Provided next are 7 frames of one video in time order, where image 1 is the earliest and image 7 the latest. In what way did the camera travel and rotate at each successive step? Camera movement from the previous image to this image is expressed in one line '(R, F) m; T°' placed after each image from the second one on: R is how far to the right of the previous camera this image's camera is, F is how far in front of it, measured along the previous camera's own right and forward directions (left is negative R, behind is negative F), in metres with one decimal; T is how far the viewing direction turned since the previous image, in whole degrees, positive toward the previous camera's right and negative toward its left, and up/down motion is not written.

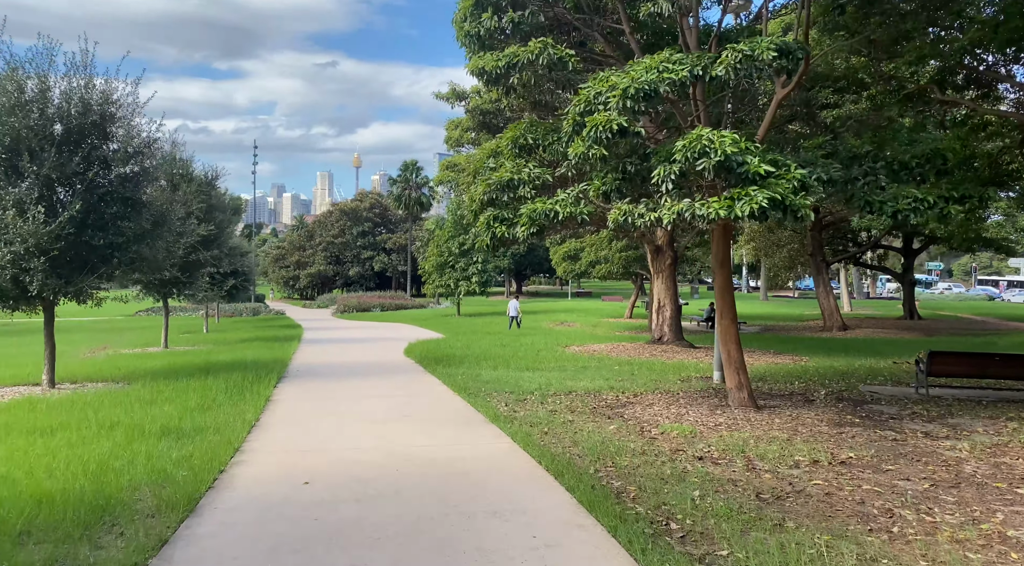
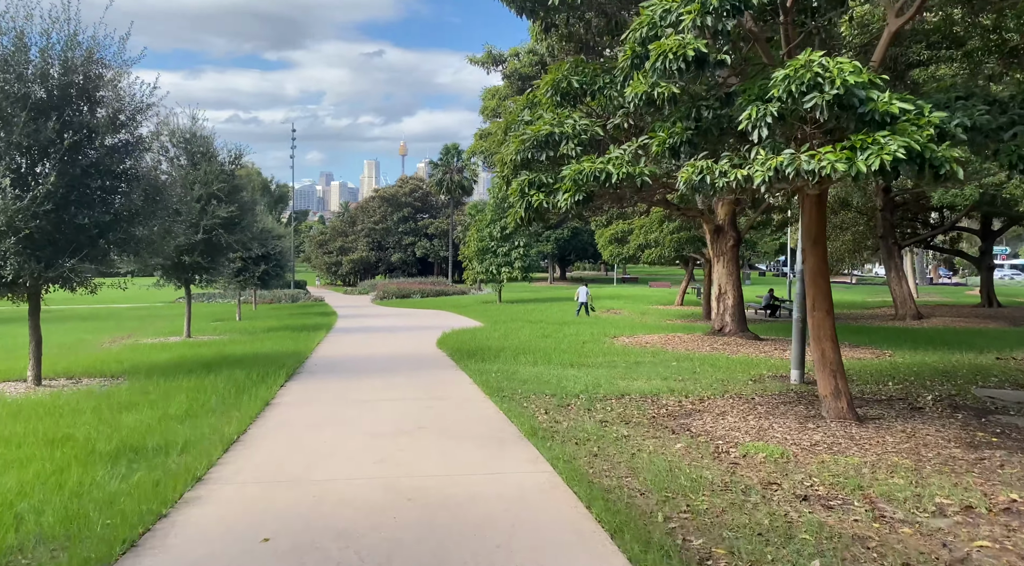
(0.0, +2.0) m; -3°
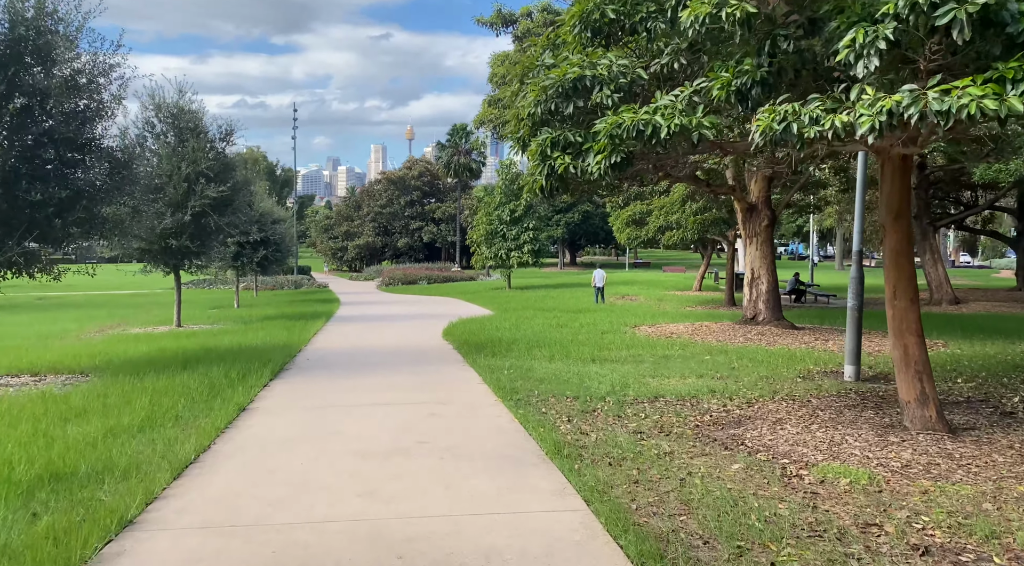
(-0.1, +1.5) m; -1°
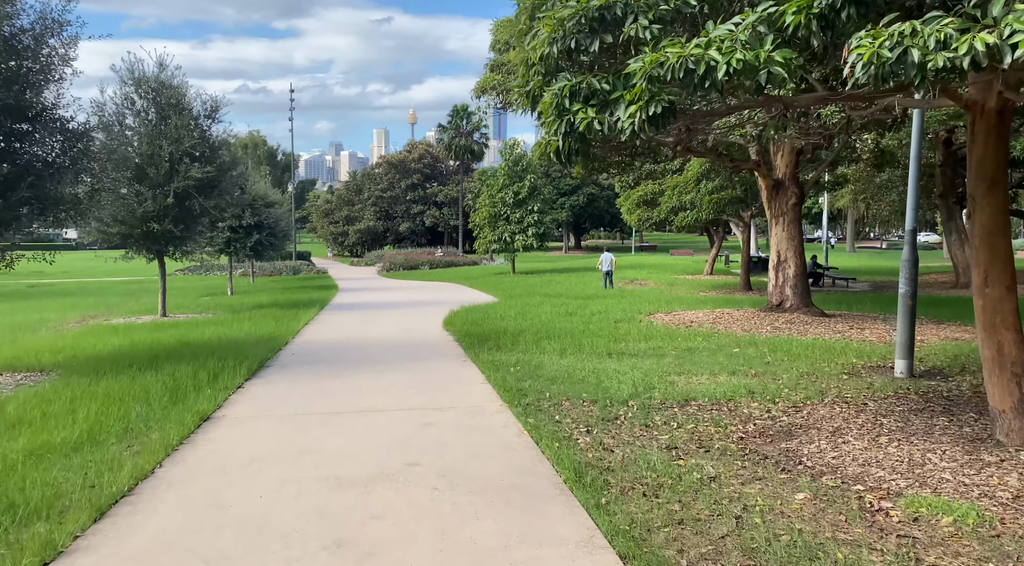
(0.0, +1.3) m; 0°
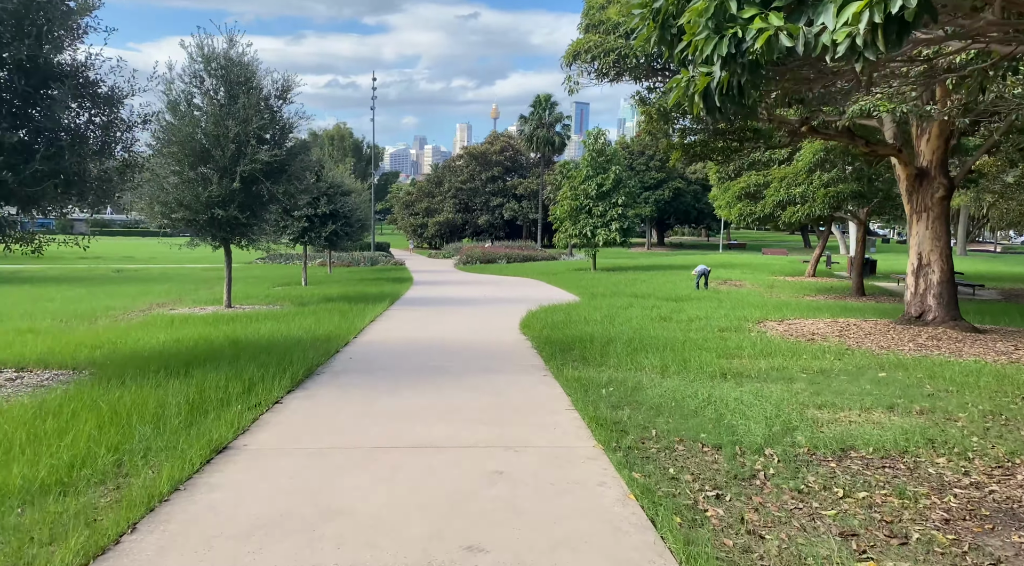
(-0.2, +1.9) m; -5°
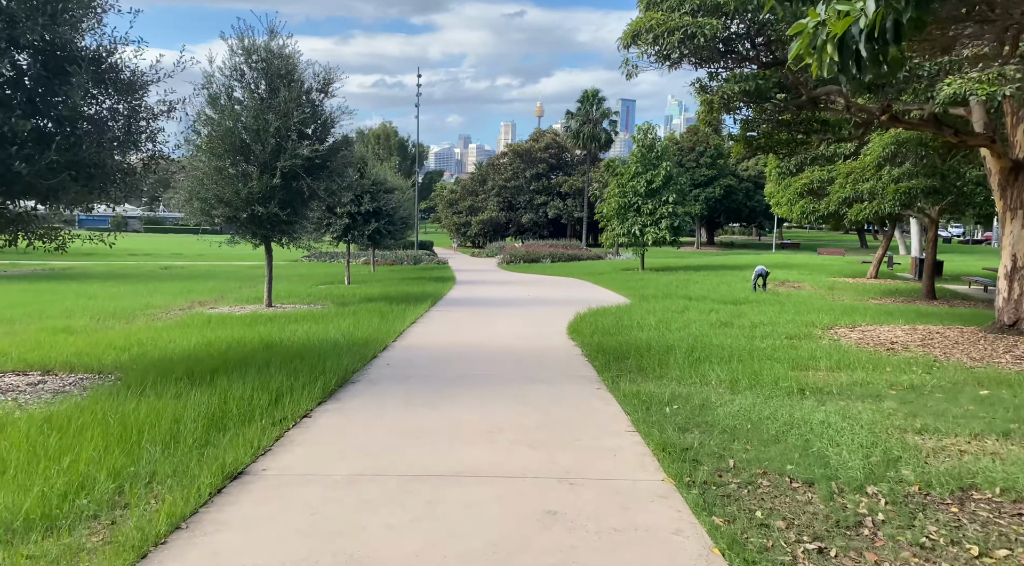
(-0.1, +0.9) m; -3°
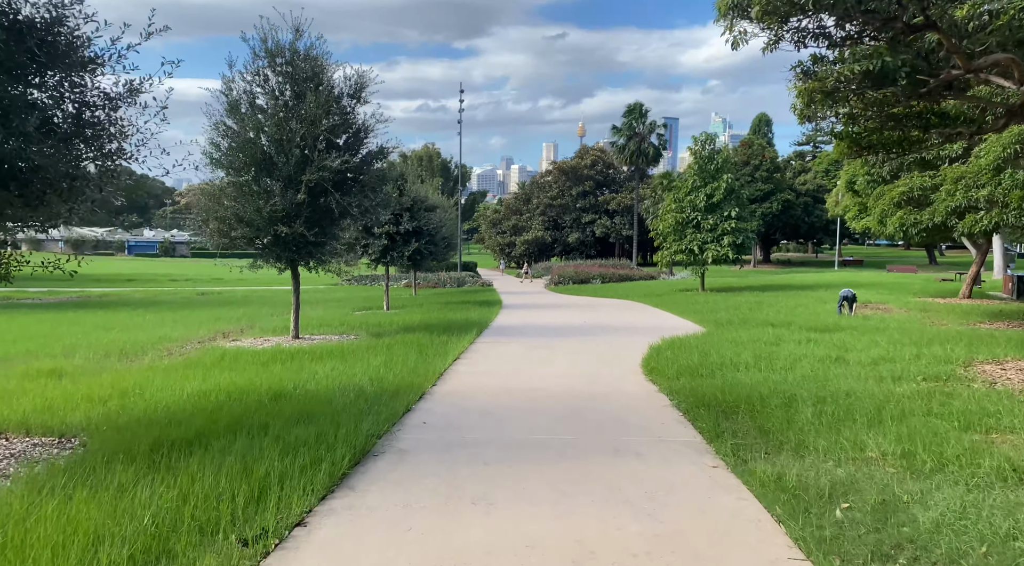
(-0.3, +2.4) m; -3°
